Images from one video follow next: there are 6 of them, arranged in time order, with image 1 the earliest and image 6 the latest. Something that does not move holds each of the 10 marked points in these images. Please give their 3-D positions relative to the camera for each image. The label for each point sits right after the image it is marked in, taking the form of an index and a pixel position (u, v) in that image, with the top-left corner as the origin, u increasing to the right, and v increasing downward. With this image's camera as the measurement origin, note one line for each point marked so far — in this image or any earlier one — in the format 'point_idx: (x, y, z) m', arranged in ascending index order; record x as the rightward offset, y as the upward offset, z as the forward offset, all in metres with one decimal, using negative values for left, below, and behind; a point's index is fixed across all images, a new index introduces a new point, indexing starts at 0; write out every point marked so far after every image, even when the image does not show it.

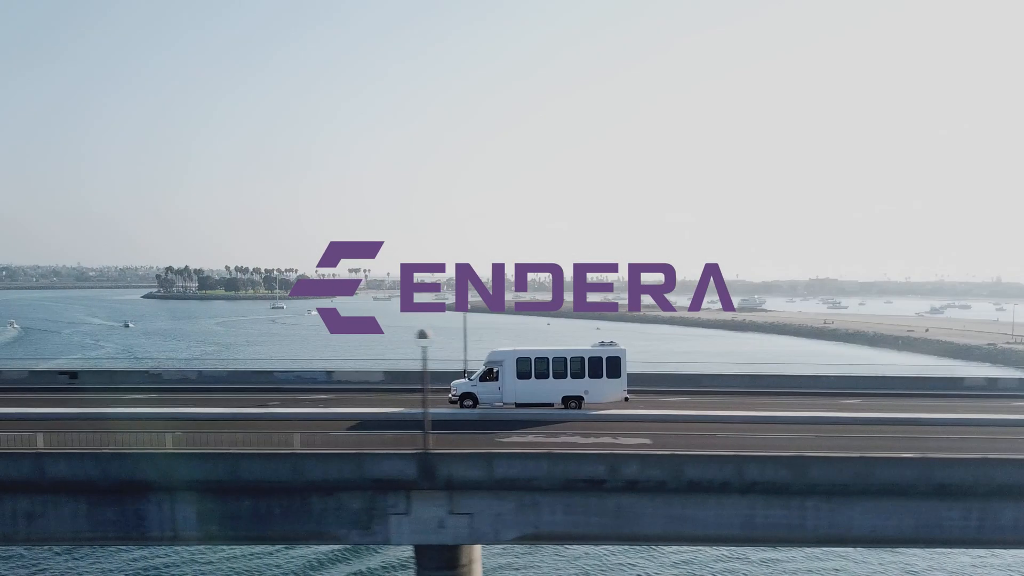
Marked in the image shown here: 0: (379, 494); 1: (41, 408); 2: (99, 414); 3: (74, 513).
0: (-2.5, -3.9, +12.6) m
1: (-13.8, -3.4, +19.2) m
2: (-10.5, -3.2, +16.7) m
3: (-8.4, -4.3, +12.7) m
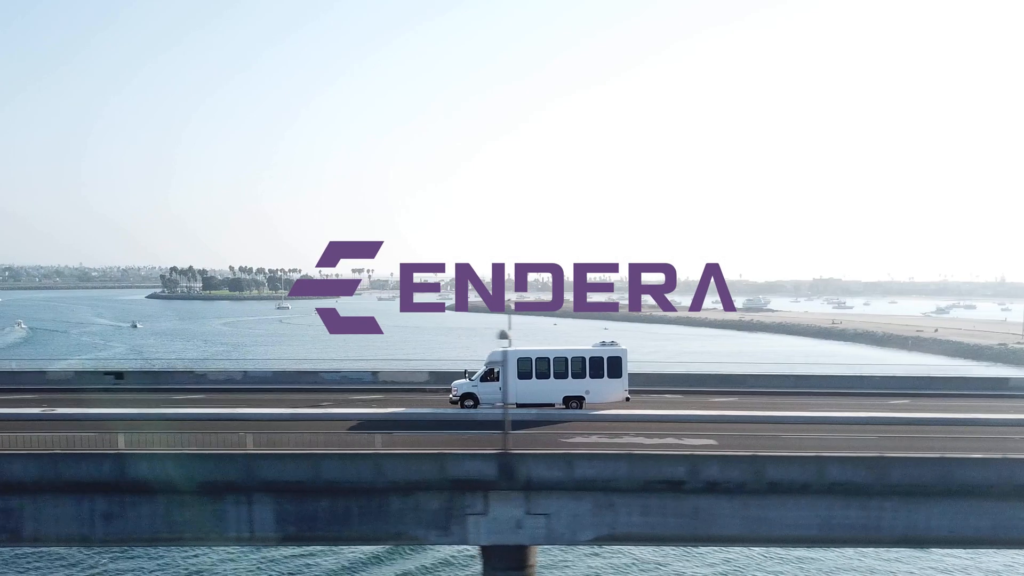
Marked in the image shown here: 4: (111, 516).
0: (-1.1, -3.9, +12.6) m
1: (-12.3, -3.5, +19.2) m
2: (-9.0, -3.2, +16.7) m
3: (-6.9, -4.3, +12.7) m
4: (-7.7, -4.4, +12.6) m
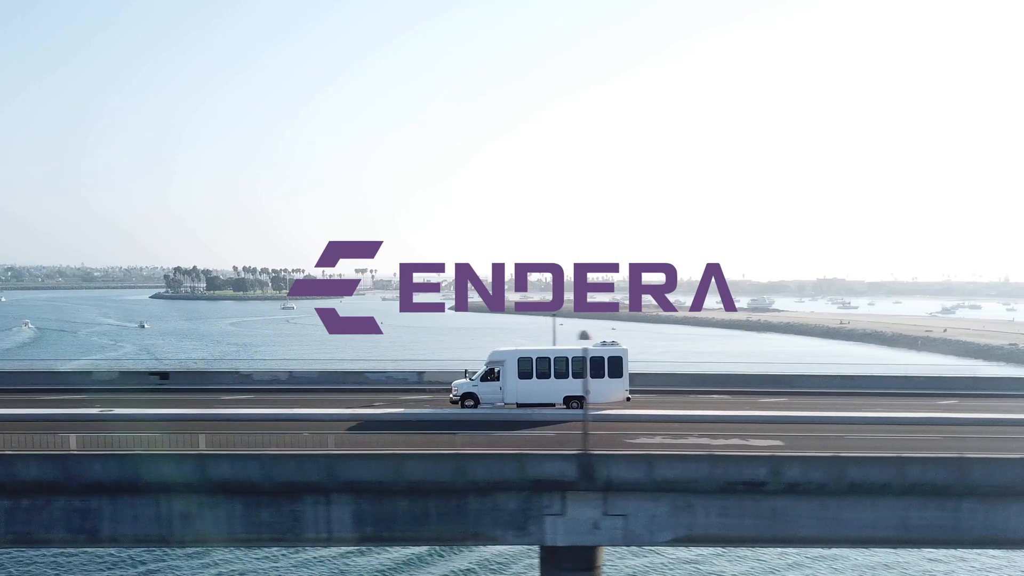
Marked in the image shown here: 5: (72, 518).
0: (+0.4, -4.0, +12.6) m
1: (-10.8, -3.5, +19.2) m
2: (-7.5, -3.2, +16.7) m
3: (-5.4, -4.3, +12.7) m
4: (-6.2, -4.4, +12.6) m
5: (-8.4, -4.4, +12.6) m
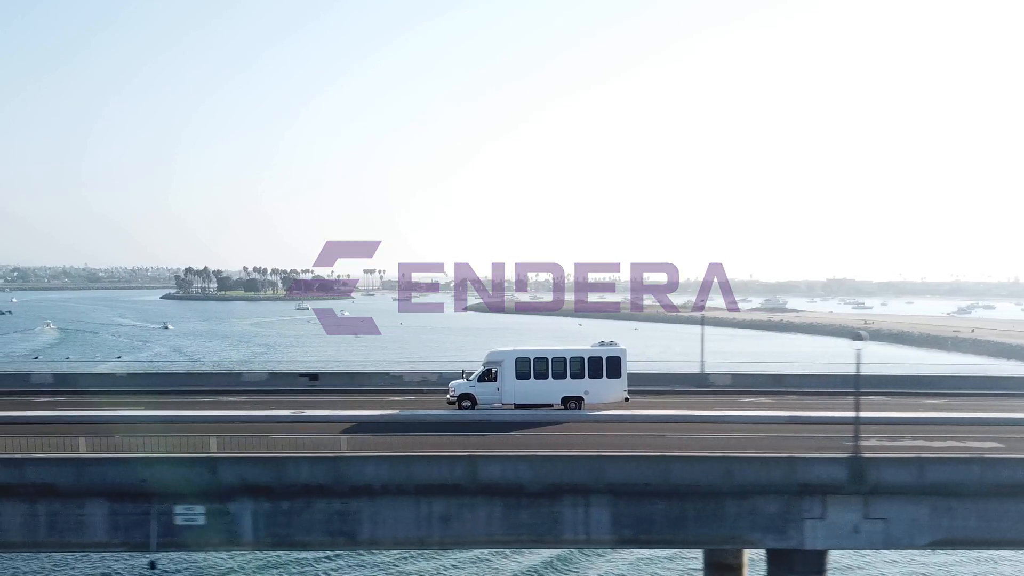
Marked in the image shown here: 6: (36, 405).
0: (+5.4, -4.0, +12.6) m
1: (-5.8, -3.5, +19.2) m
2: (-2.5, -3.3, +16.7) m
3: (-0.4, -4.4, +12.6) m
4: (-1.2, -4.4, +12.6) m
5: (-3.4, -4.4, +12.6) m
6: (-14.2, -3.5, +19.6) m
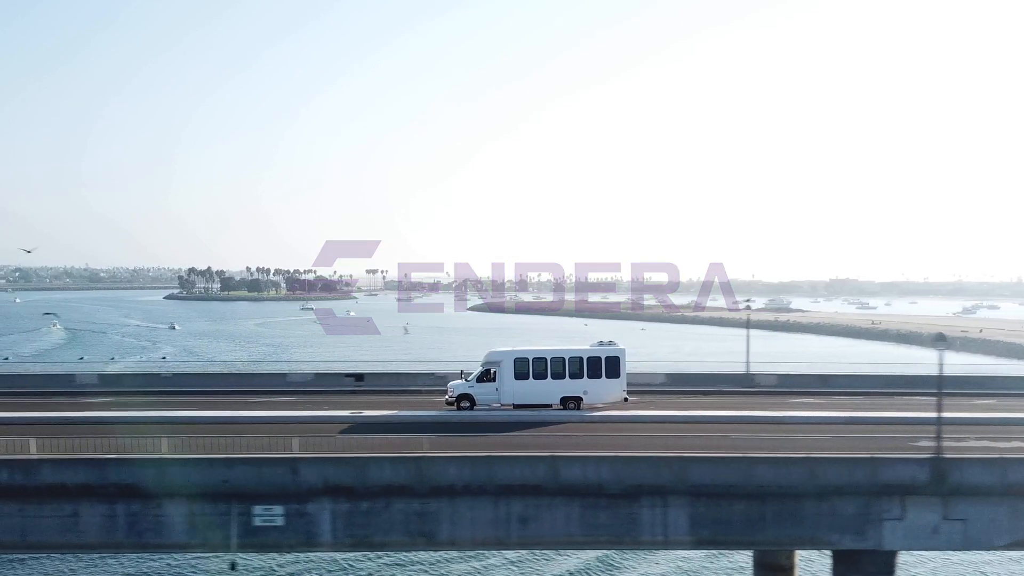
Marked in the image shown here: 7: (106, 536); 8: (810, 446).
0: (+6.9, -4.0, +12.6) m
1: (-4.3, -3.5, +19.1) m
2: (-1.0, -3.3, +16.7) m
3: (+1.1, -4.4, +12.6) m
4: (+0.3, -4.4, +12.6) m
5: (-1.9, -4.5, +12.6) m
6: (-12.7, -3.5, +19.6) m
7: (-7.6, -4.7, +12.4) m
8: (+7.1, -3.7, +15.5) m
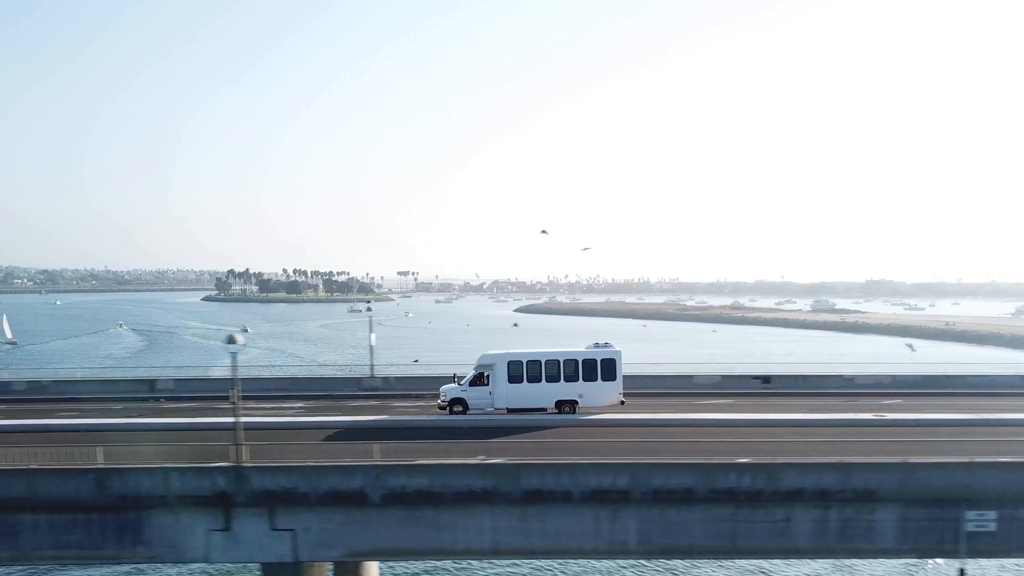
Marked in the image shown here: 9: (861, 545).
0: (+20.3, -4.0, +12.3) m
1: (+9.1, -3.6, +18.9) m
2: (+12.4, -3.3, +16.5) m
3: (+14.5, -4.4, +12.4) m
4: (+13.7, -4.5, +12.4) m
5: (+11.5, -4.5, +12.4) m
6: (+0.8, -3.6, +19.4) m
7: (+5.8, -4.7, +12.3) m
8: (+20.5, -3.7, +15.2) m
9: (+6.5, -4.8, +12.3) m
